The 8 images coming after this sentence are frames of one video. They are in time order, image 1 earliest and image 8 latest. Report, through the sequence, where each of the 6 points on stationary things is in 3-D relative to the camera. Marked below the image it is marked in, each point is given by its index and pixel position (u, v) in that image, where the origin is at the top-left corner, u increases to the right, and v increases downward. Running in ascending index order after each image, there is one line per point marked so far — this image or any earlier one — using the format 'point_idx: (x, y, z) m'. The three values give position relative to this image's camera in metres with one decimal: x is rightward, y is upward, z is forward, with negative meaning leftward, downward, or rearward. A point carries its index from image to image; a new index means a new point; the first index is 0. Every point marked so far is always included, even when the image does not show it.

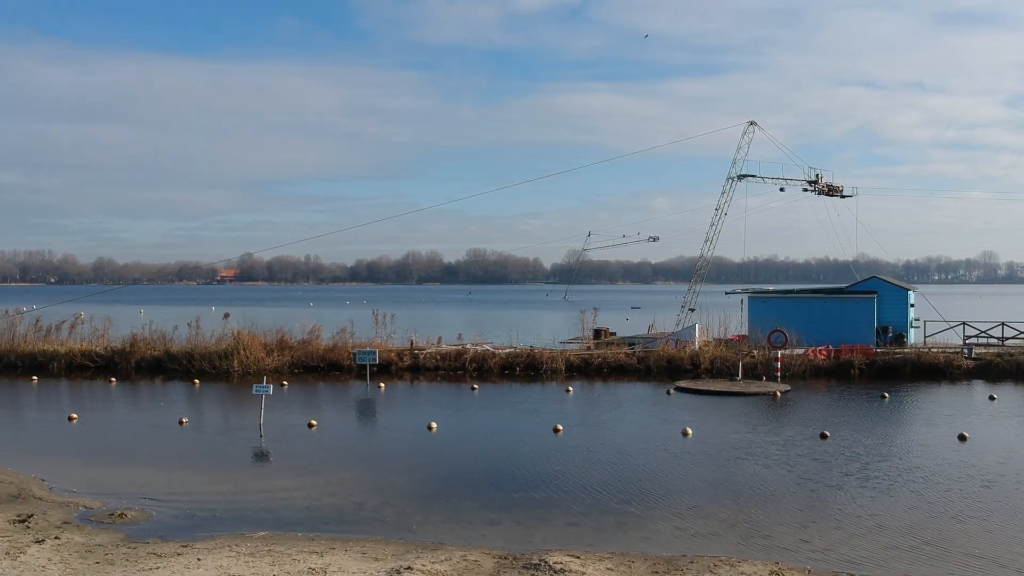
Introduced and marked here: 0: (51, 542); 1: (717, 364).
0: (-3.9, -2.1, +6.8) m
1: (+5.1, -1.8, +19.8) m
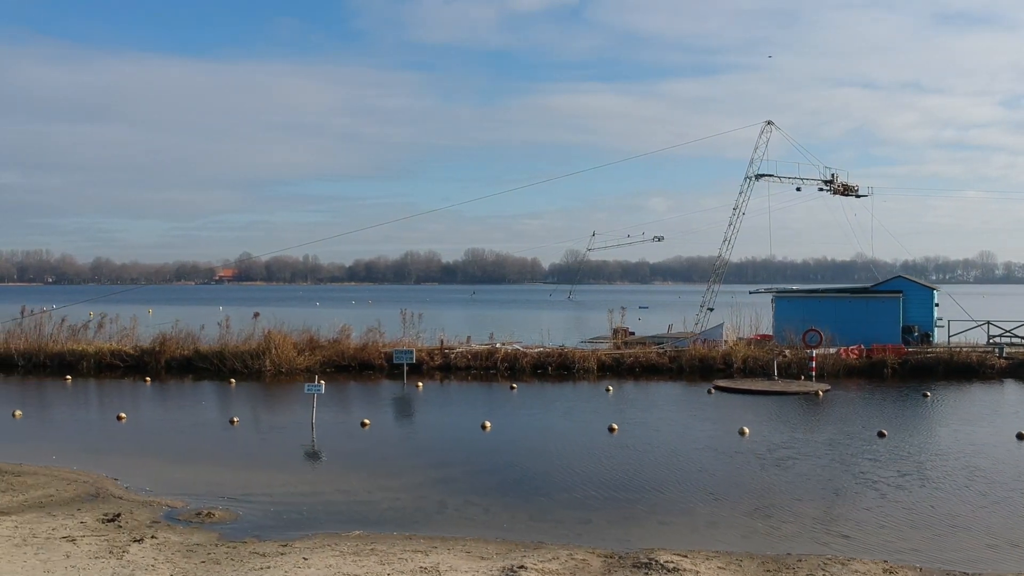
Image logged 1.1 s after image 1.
0: (-3.0, -2.1, +6.8) m
1: (+5.9, -1.8, +19.8) m
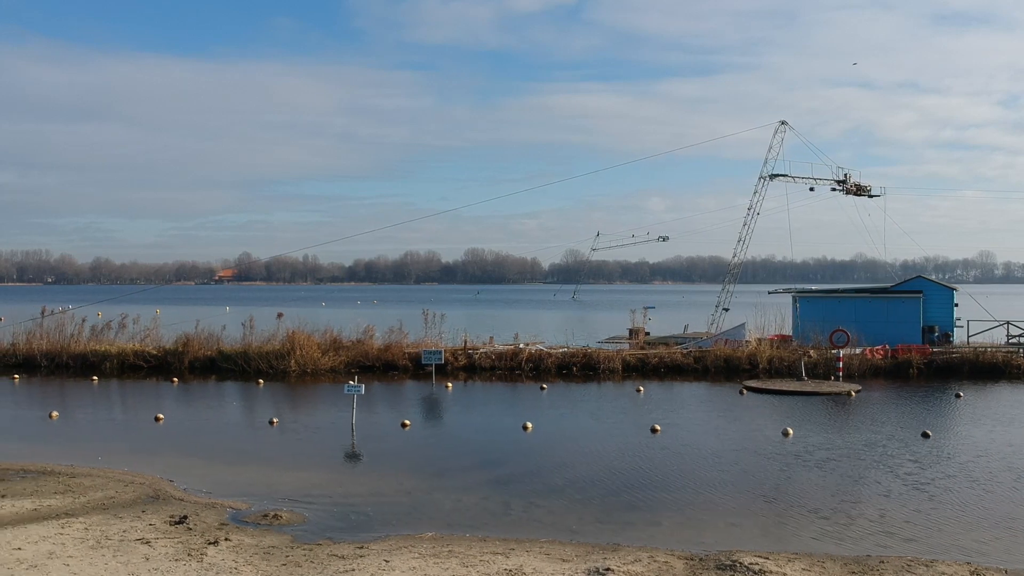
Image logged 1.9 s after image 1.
0: (-2.4, -2.1, +6.8) m
1: (+6.5, -1.8, +19.8) m
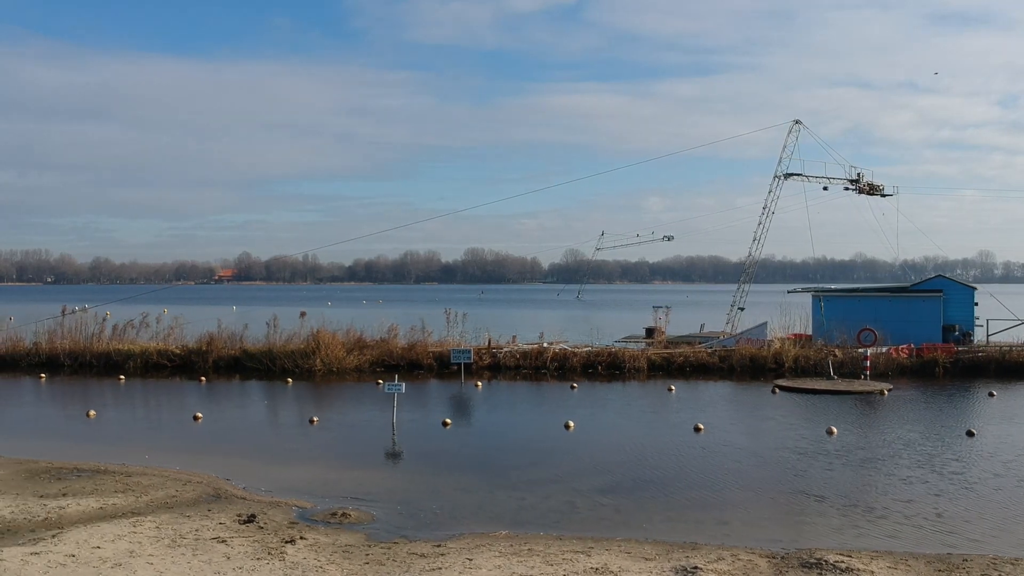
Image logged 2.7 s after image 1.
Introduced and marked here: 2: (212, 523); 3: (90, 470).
0: (-1.7, -2.1, +6.7) m
1: (+7.1, -1.8, +19.8) m
2: (-2.7, -2.1, +7.3) m
3: (-4.9, -2.1, +9.3) m
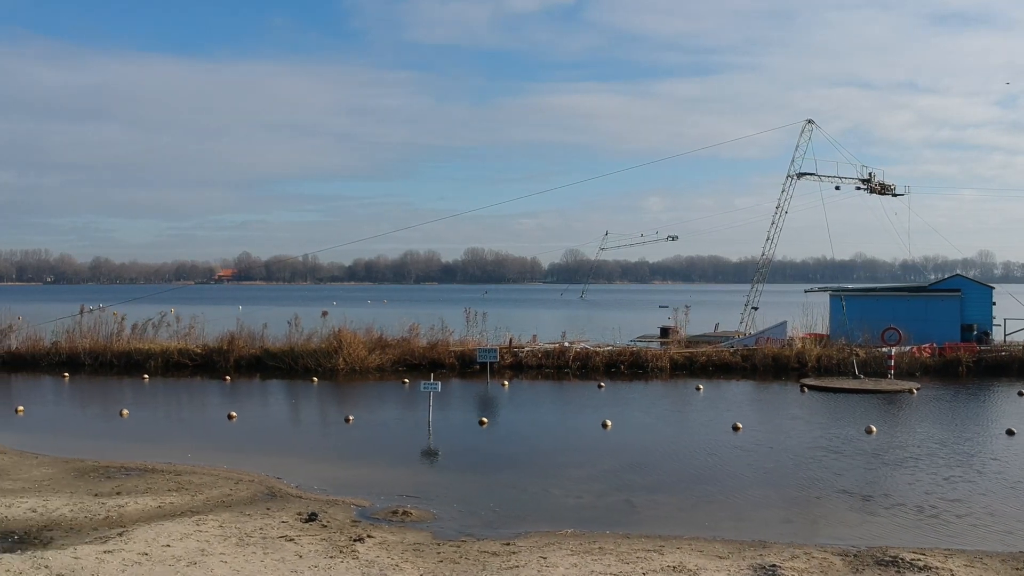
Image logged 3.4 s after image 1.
0: (-1.2, -2.1, +6.7) m
1: (+7.7, -1.8, +19.8) m
2: (-2.1, -2.1, +7.3) m
3: (-4.3, -2.1, +9.3) m
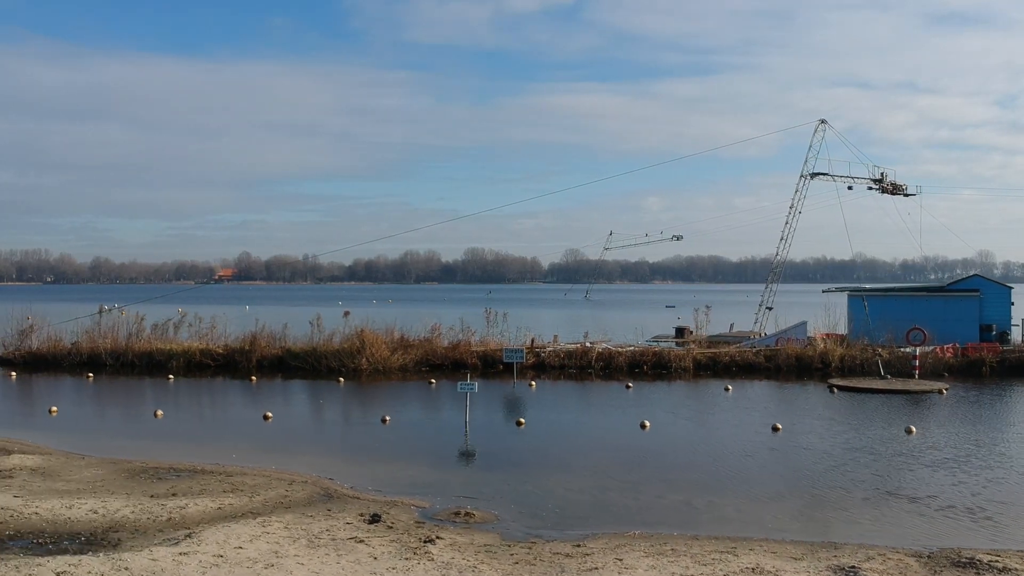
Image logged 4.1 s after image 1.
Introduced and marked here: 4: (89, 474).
0: (-0.6, -2.1, +6.7) m
1: (+8.2, -1.8, +19.8) m
2: (-1.5, -2.1, +7.2) m
3: (-3.7, -2.1, +9.3) m
4: (-4.8, -2.1, +9.2) m
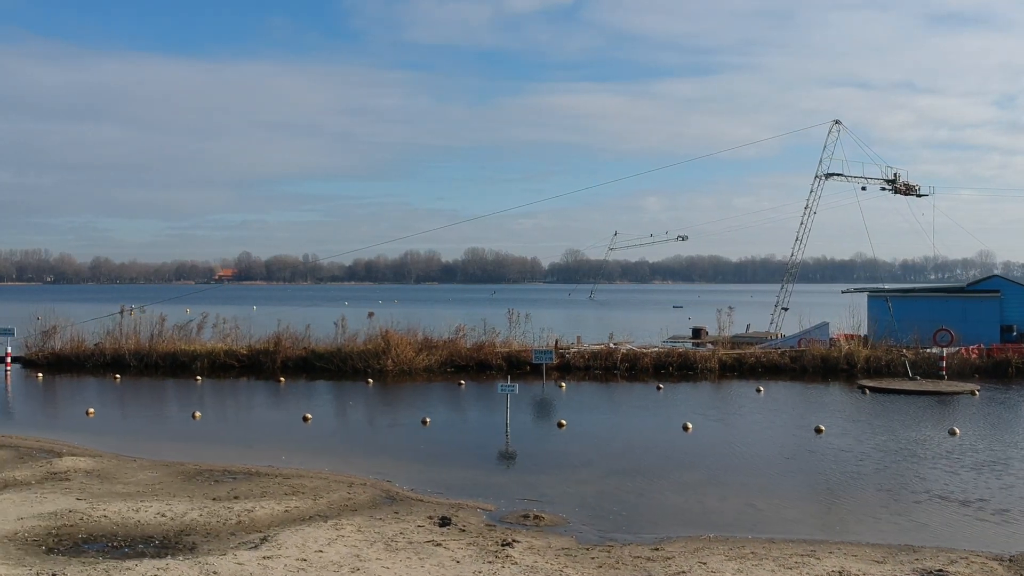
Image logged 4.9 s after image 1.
0: (+0.1, -2.1, +6.7) m
1: (+8.8, -1.8, +19.8) m
2: (-0.9, -2.1, +7.2) m
3: (-3.1, -2.1, +9.3) m
4: (-4.1, -2.1, +9.1) m
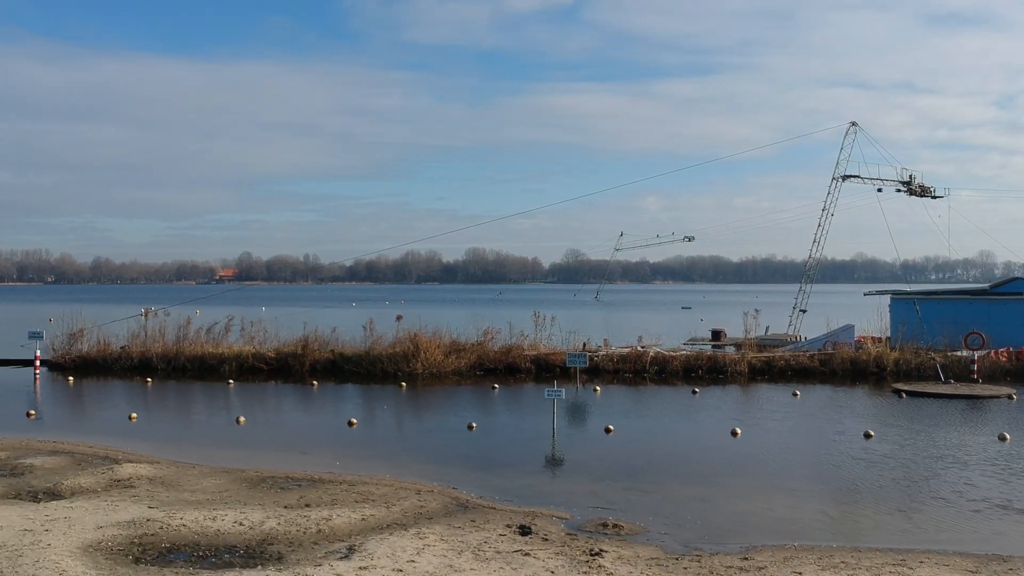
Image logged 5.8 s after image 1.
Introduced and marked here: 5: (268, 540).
0: (+0.8, -2.2, +6.7) m
1: (+9.6, -1.9, +19.8) m
2: (-0.2, -2.2, +7.2) m
3: (-2.3, -2.2, +9.3) m
4: (-3.4, -2.2, +9.1) m
5: (-2.2, -2.2, +7.1) m
